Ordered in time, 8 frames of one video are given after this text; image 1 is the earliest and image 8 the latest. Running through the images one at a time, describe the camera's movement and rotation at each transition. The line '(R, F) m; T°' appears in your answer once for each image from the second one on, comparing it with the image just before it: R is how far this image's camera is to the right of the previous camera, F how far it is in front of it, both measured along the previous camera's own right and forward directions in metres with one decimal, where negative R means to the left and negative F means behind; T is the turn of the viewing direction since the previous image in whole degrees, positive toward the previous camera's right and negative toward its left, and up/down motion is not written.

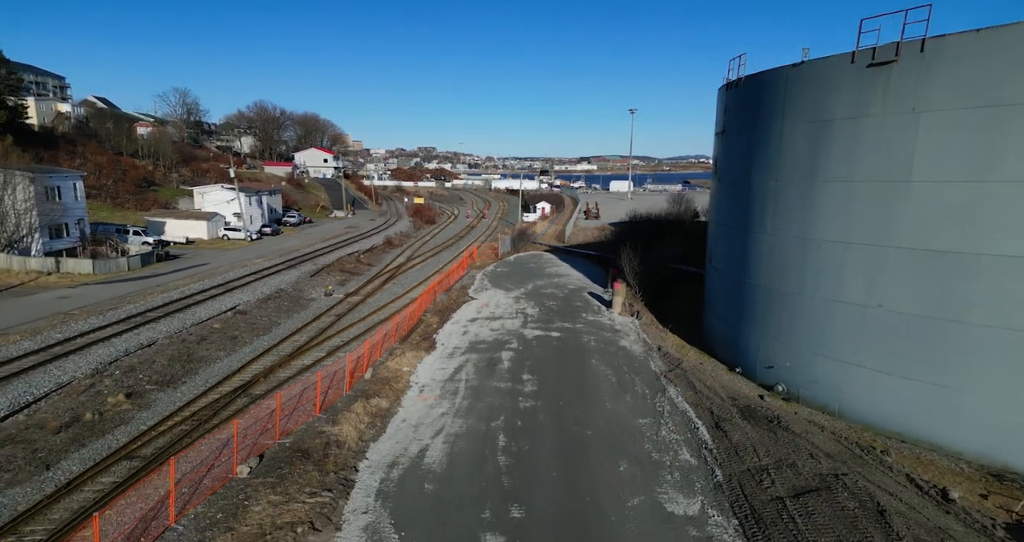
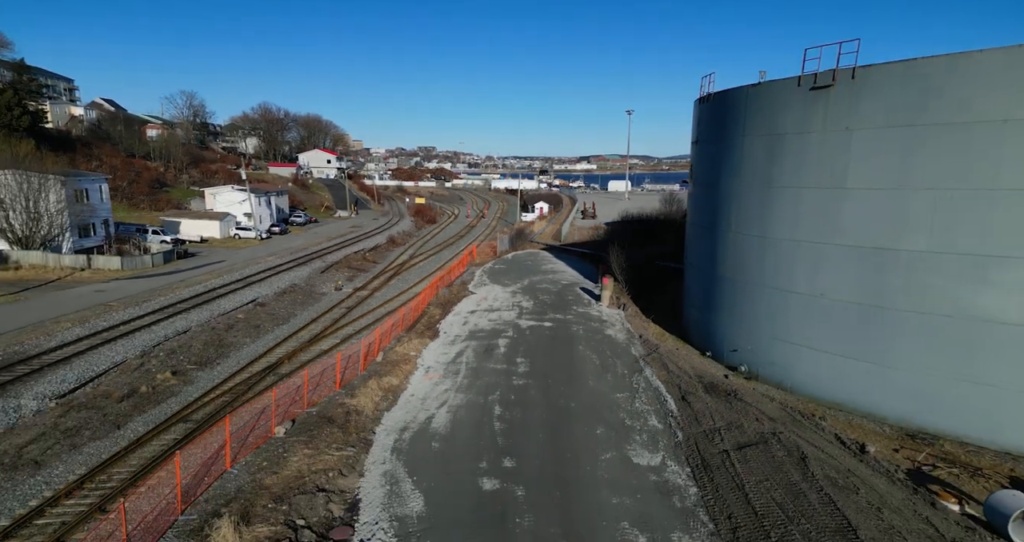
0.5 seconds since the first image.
(+0.1, -1.7) m; 0°
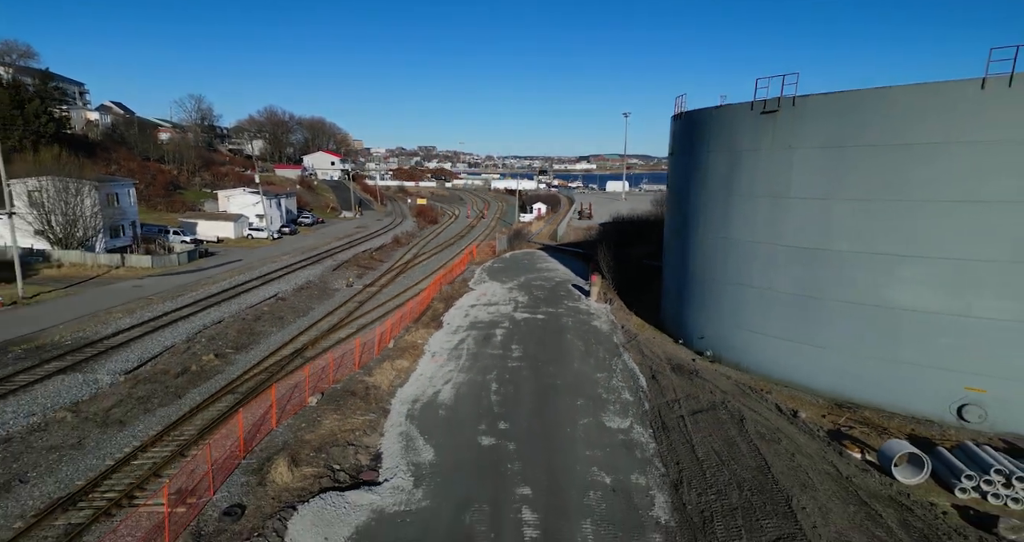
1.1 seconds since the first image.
(+0.1, -2.1) m; 0°
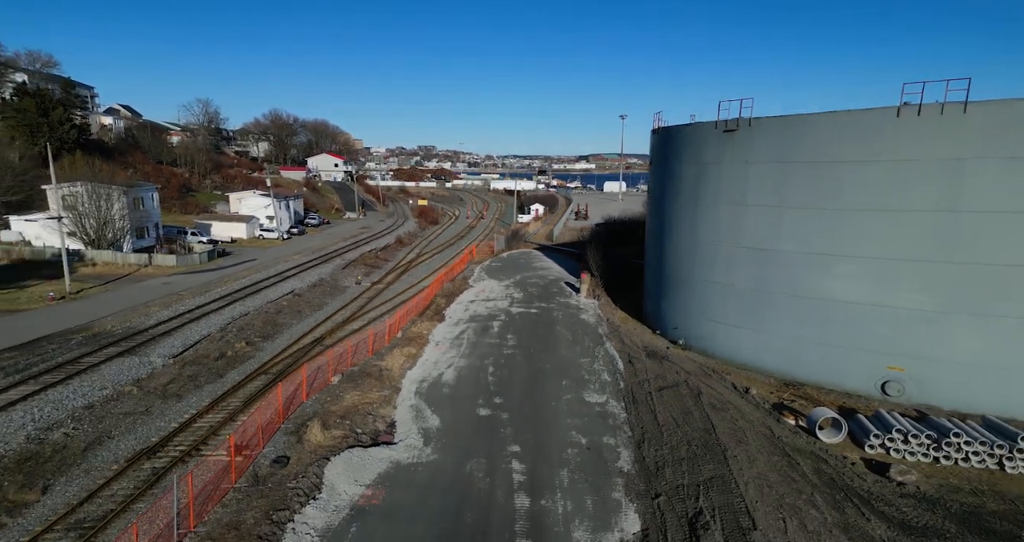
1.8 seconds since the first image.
(+0.1, -2.1) m; 0°
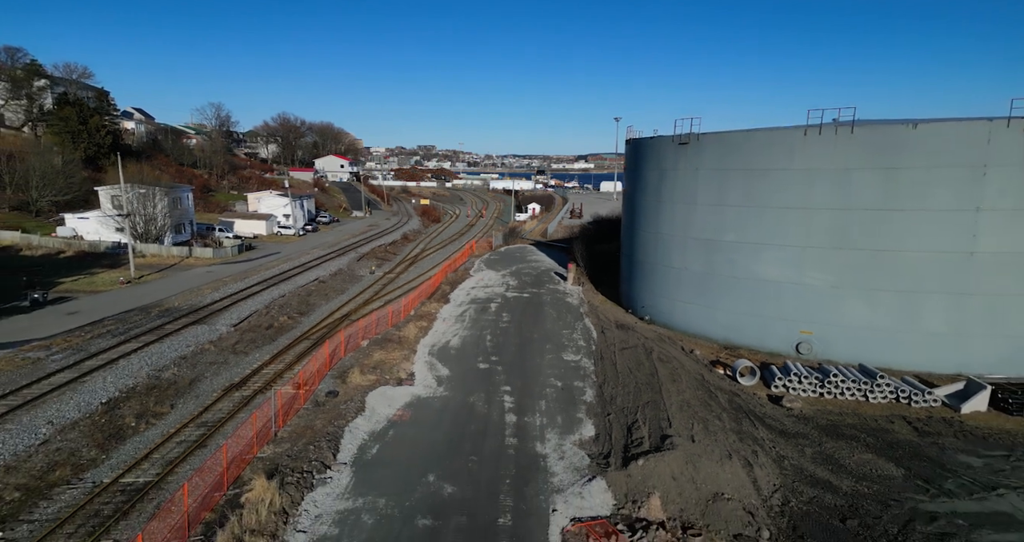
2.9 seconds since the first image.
(+0.2, -3.6) m; 0°
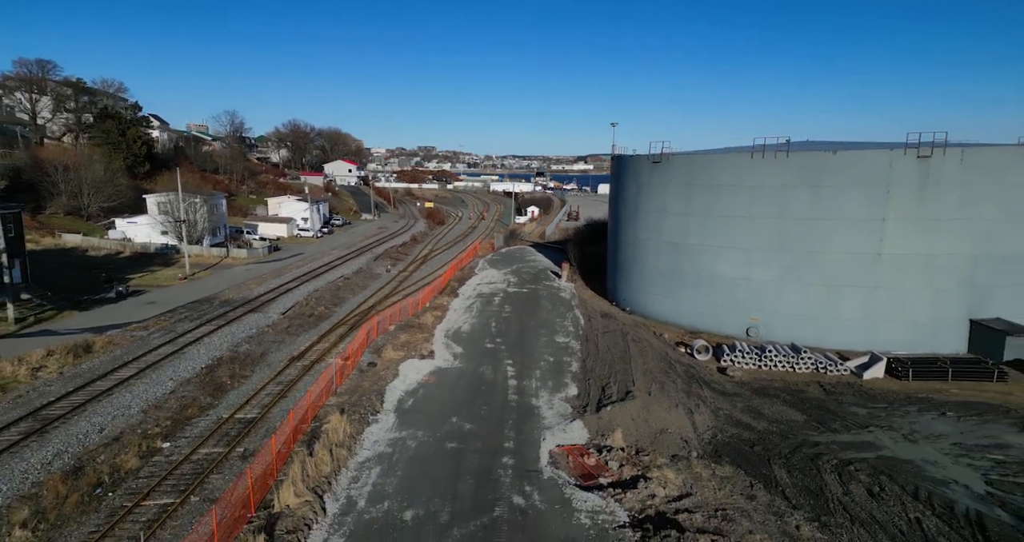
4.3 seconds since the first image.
(-0.1, -3.8) m; 0°
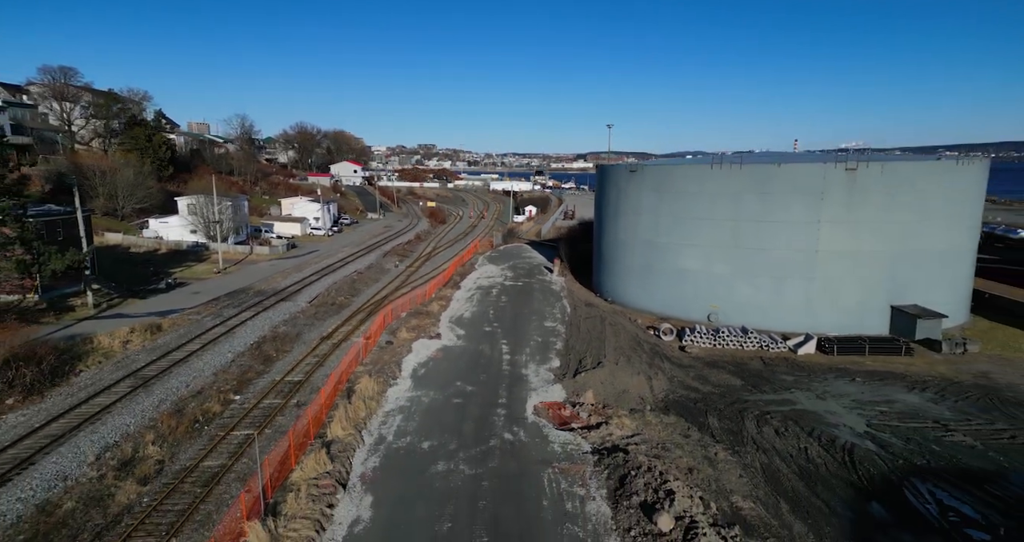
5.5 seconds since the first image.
(+0.2, -3.5) m; 0°
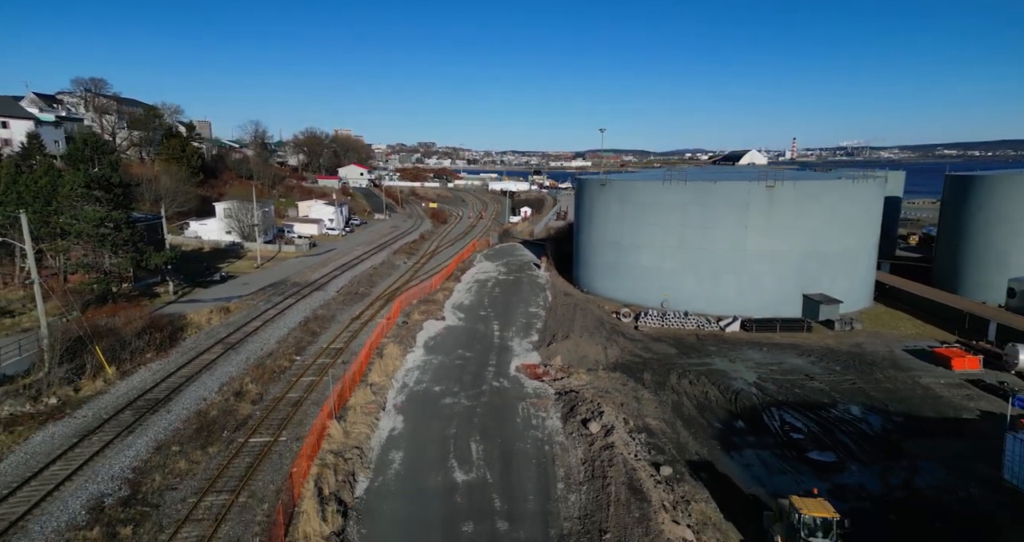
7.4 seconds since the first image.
(+0.4, -5.6) m; 0°
